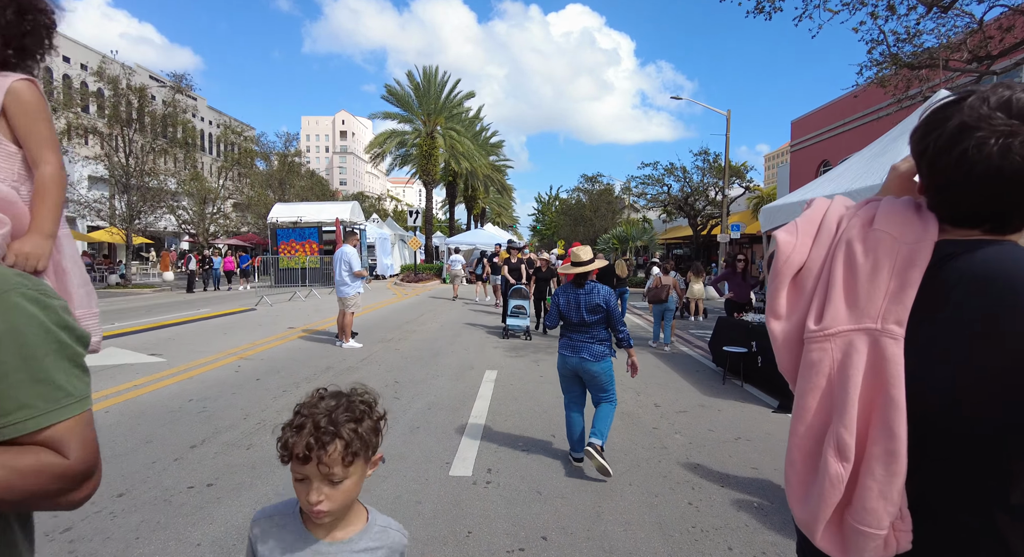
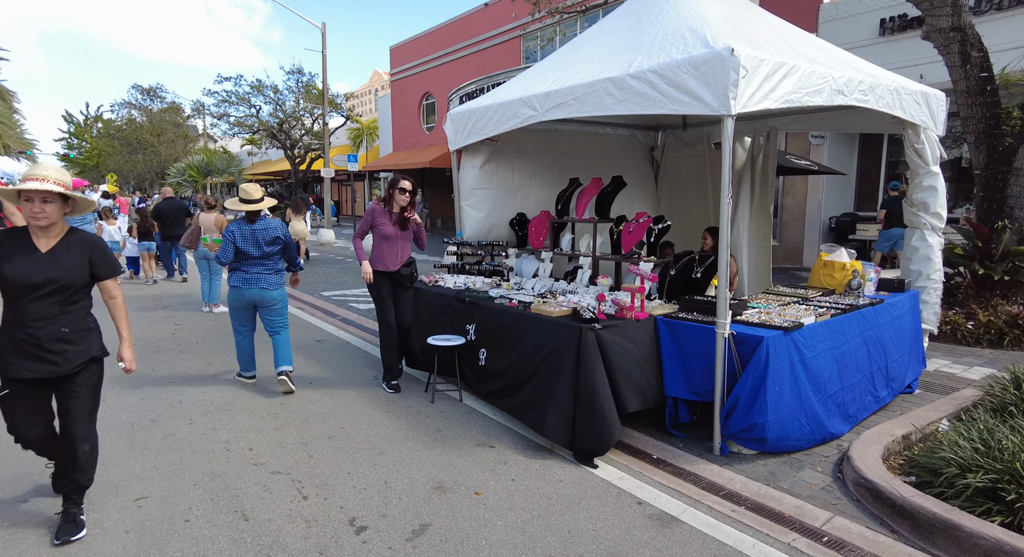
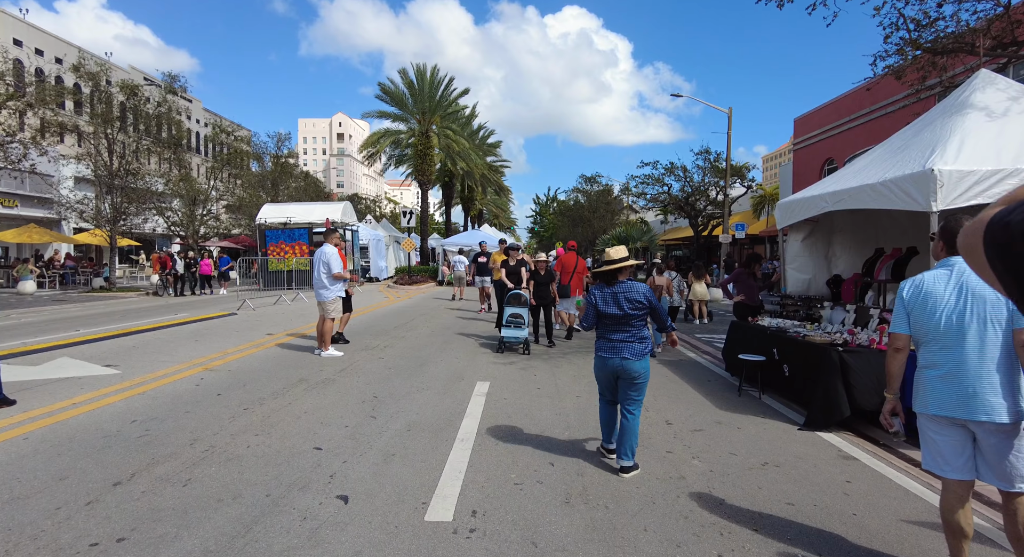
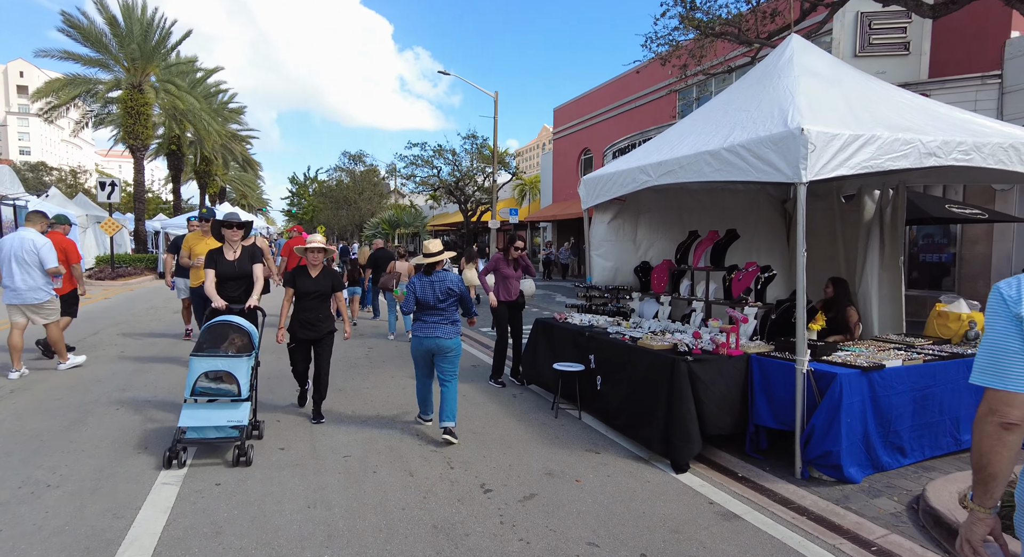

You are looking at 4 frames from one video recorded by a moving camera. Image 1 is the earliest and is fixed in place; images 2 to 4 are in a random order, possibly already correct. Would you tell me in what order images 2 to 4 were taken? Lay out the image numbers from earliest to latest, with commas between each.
3, 4, 2
